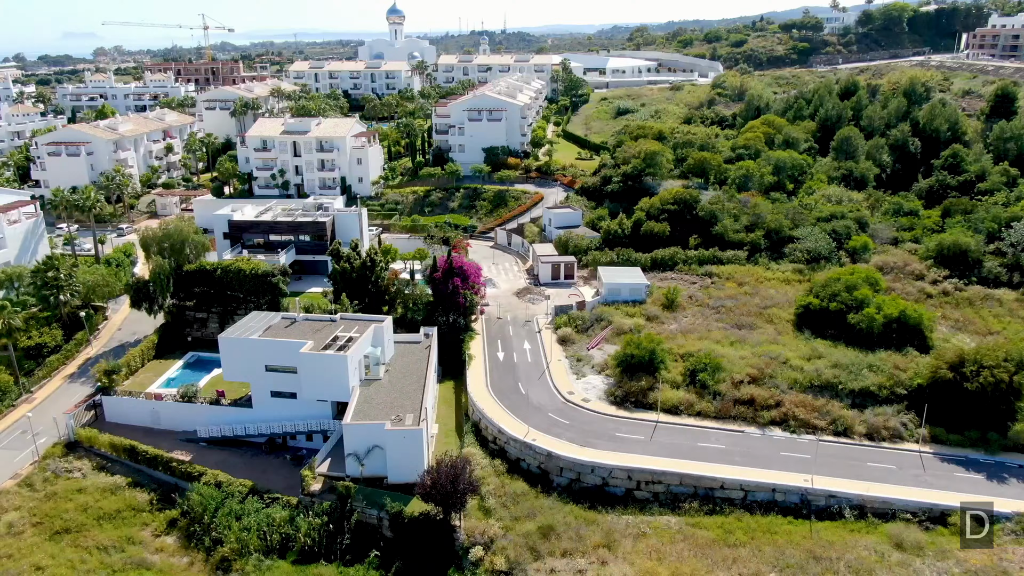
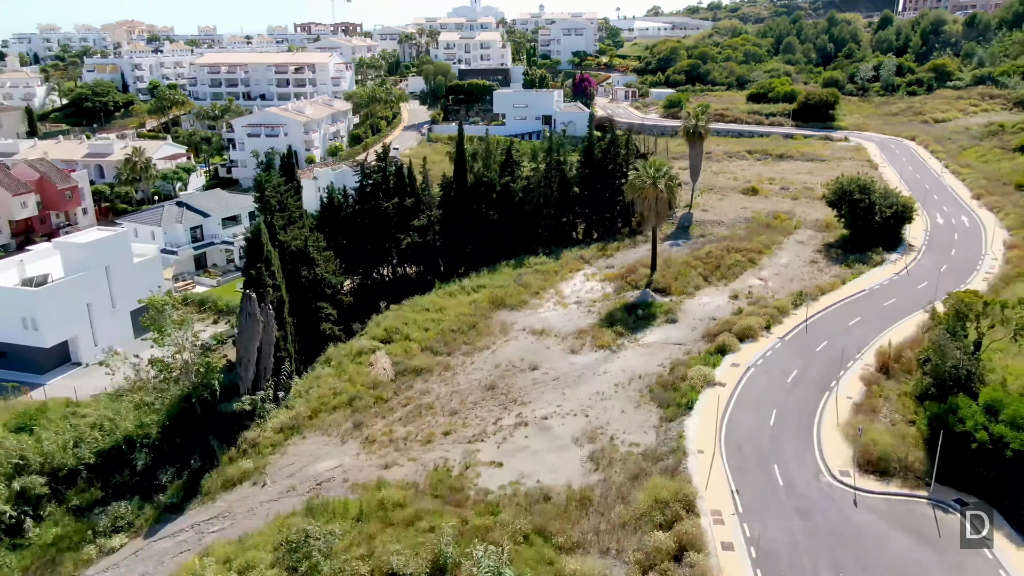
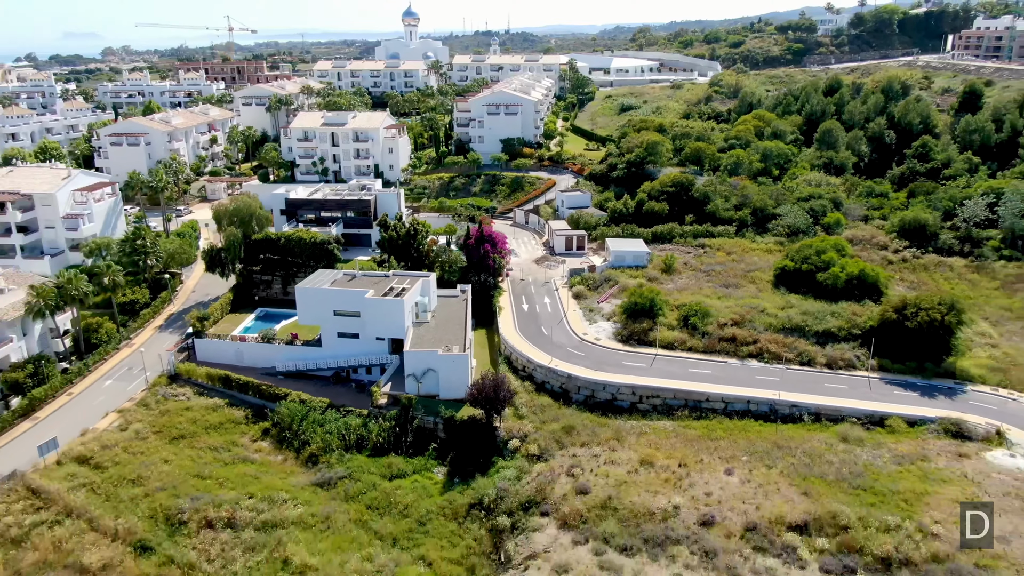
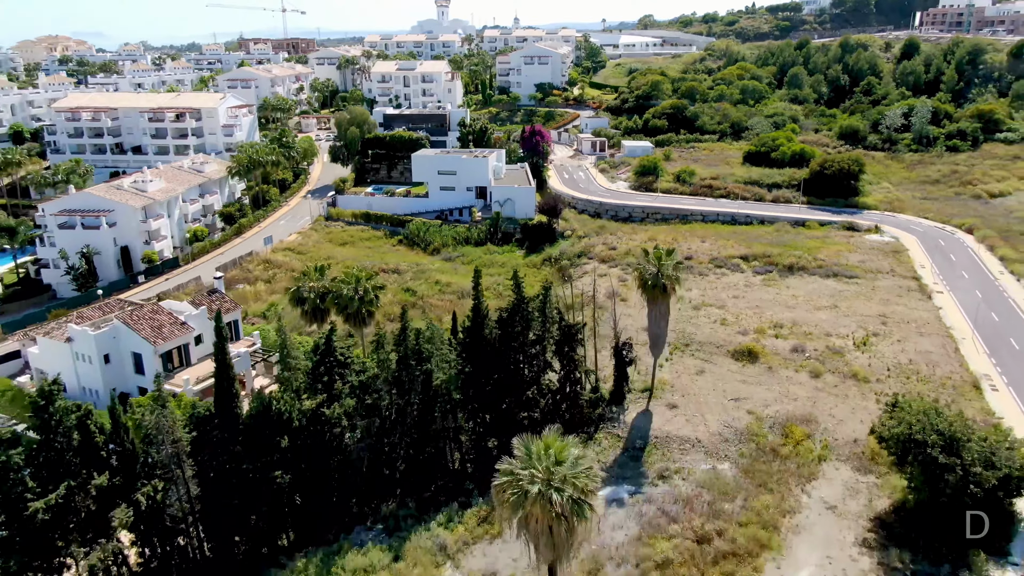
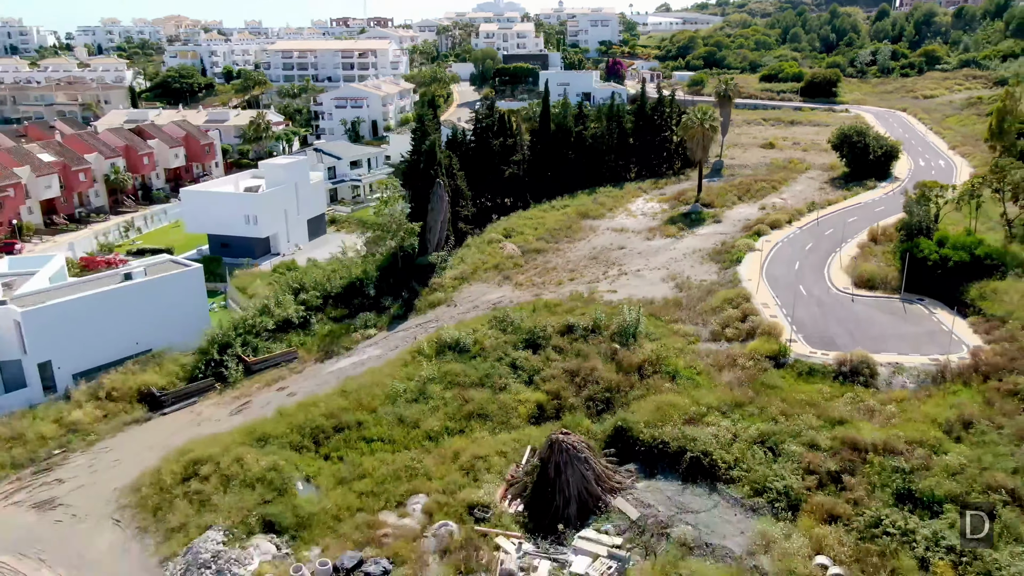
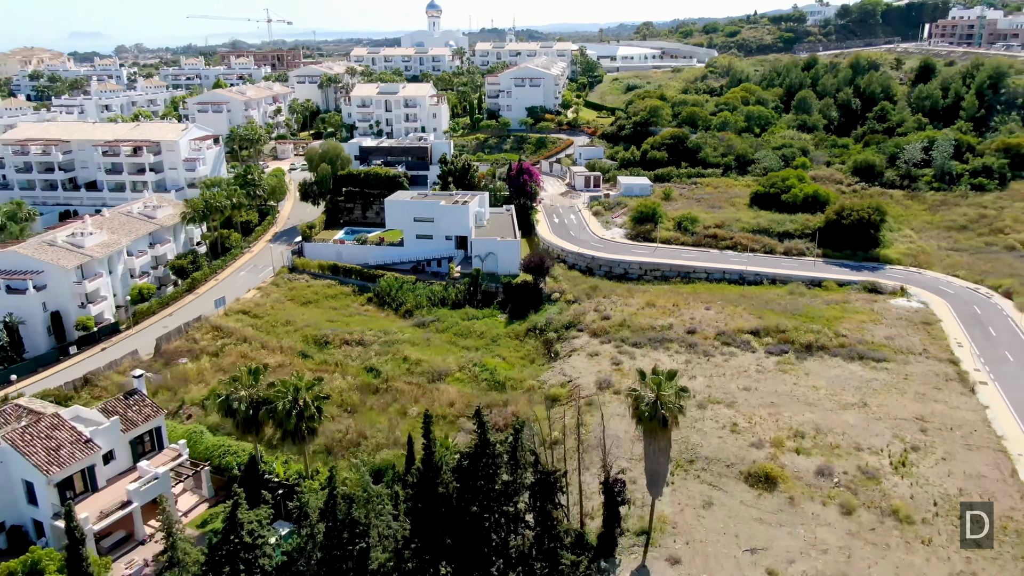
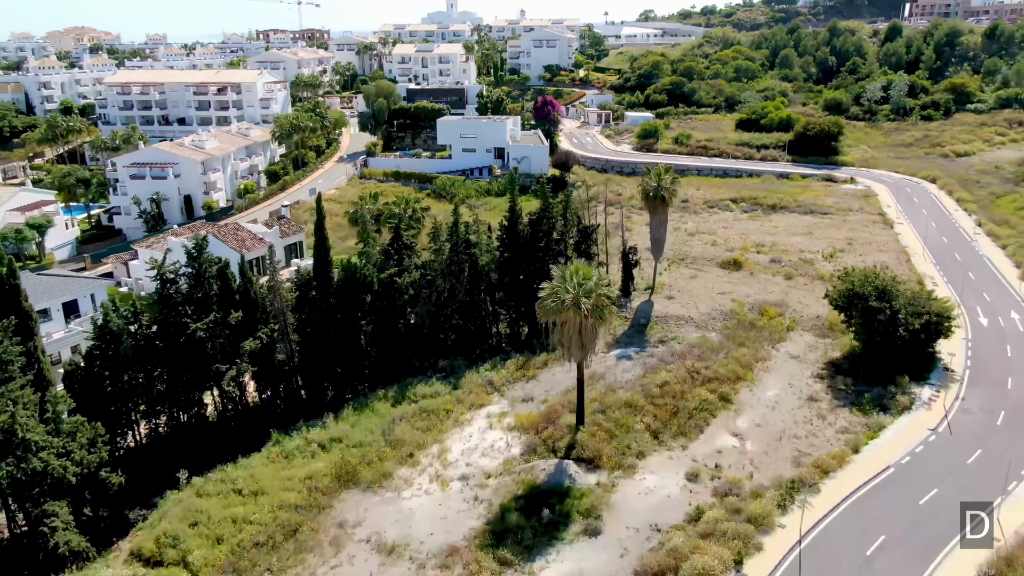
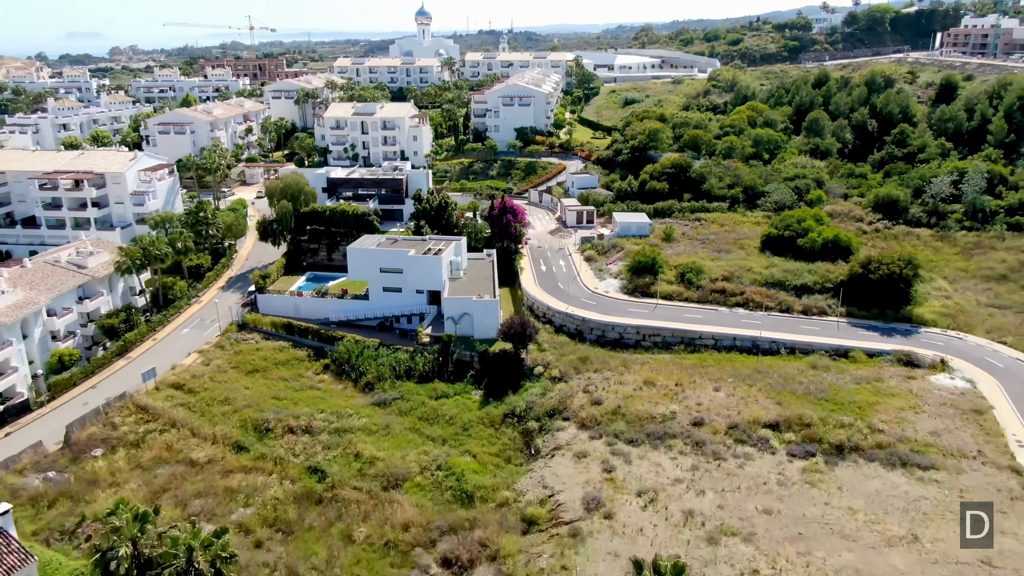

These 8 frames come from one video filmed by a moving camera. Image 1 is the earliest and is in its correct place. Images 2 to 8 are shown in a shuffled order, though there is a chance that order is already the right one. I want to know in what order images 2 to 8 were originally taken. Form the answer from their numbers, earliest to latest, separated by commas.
3, 8, 6, 4, 7, 2, 5
